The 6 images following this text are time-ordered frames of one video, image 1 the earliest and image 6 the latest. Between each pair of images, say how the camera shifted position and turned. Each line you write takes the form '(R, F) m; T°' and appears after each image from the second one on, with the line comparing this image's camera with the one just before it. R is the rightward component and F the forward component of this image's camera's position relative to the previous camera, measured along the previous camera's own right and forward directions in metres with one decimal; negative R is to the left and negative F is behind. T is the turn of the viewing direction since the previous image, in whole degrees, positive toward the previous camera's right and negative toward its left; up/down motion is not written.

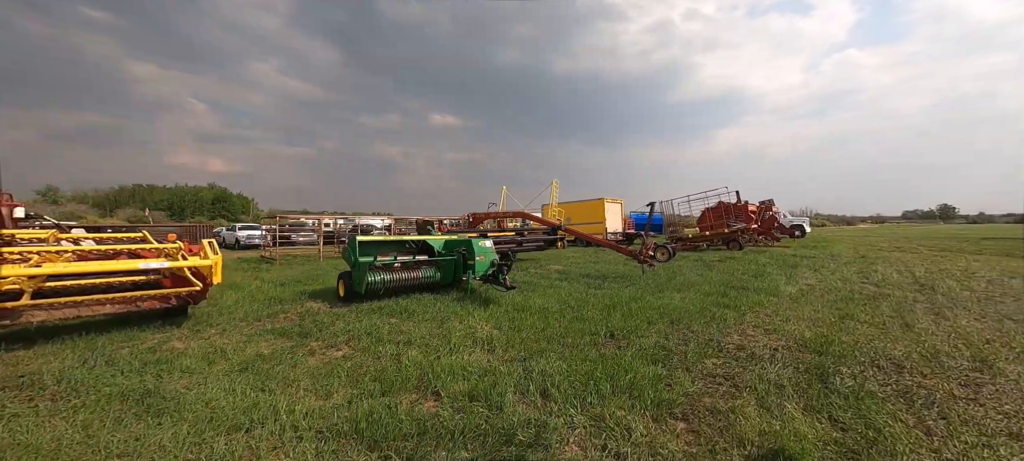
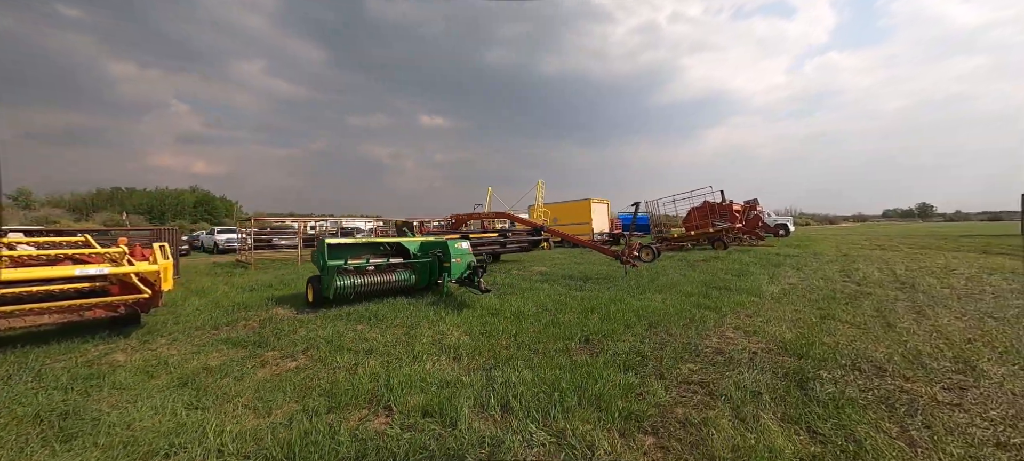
(+0.3, +0.2) m; +1°
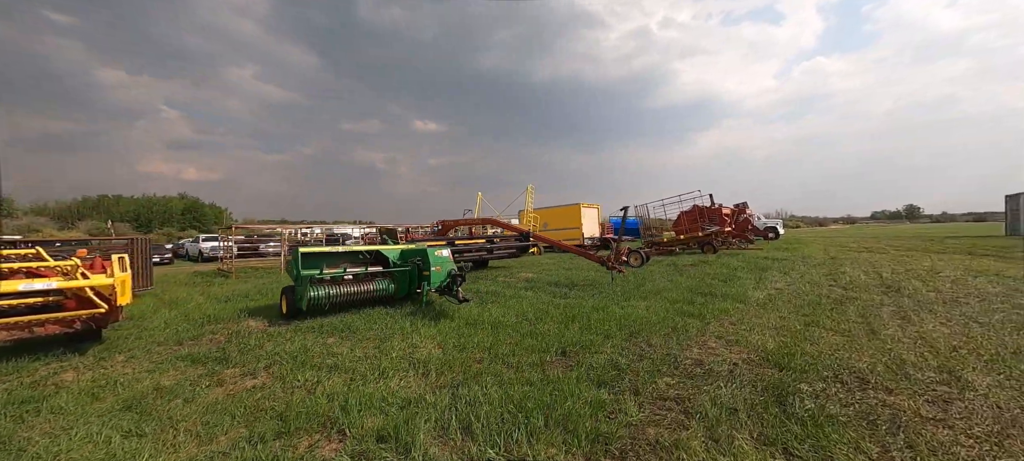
(+0.2, +0.2) m; +1°
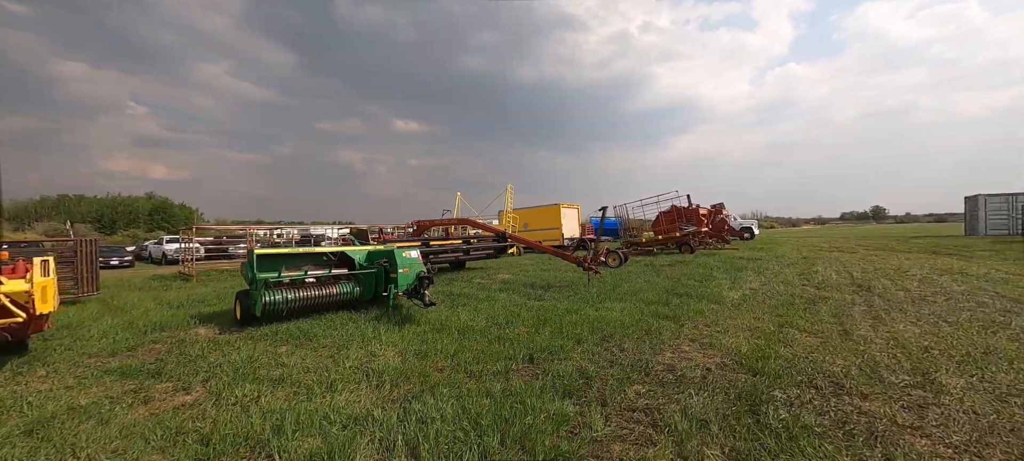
(+0.2, +0.2) m; +3°
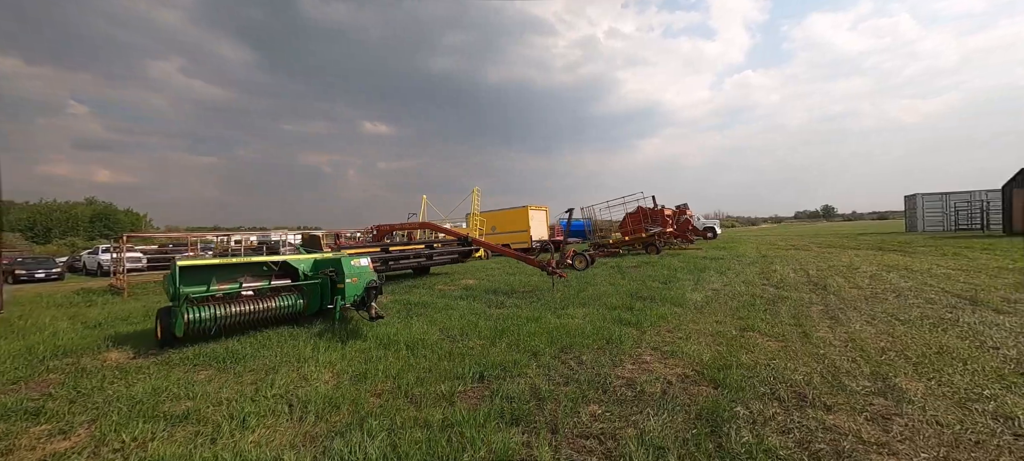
(+0.3, +0.3) m; +4°
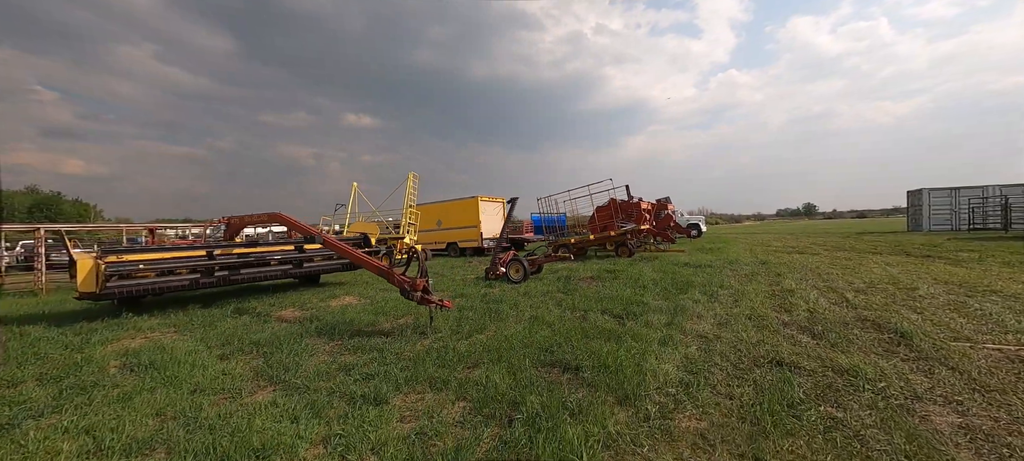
(+1.8, +3.2) m; +2°
